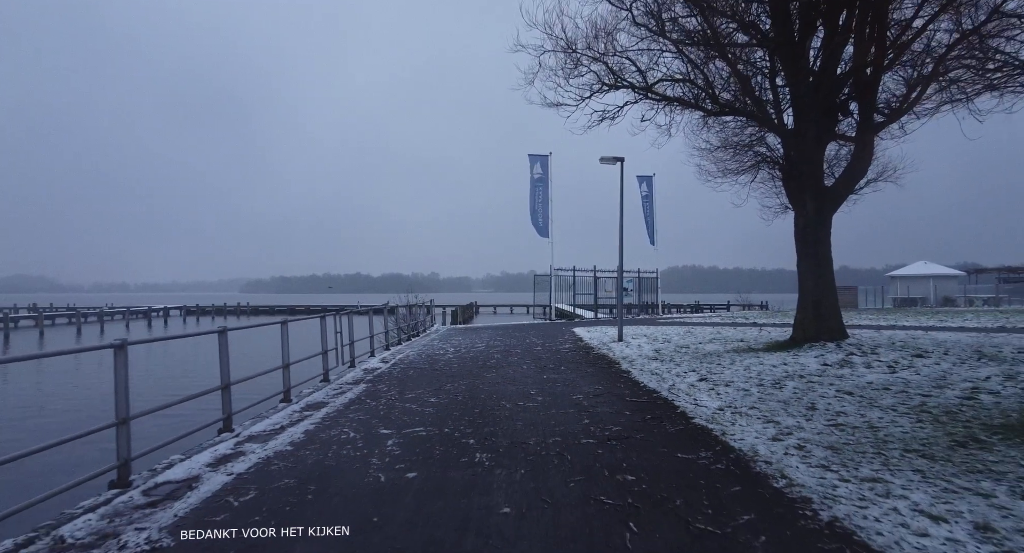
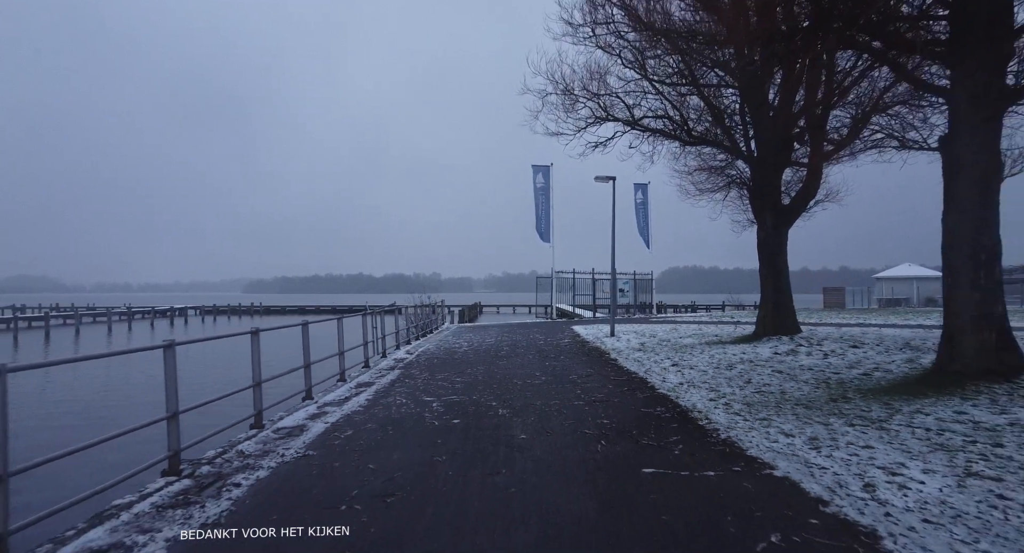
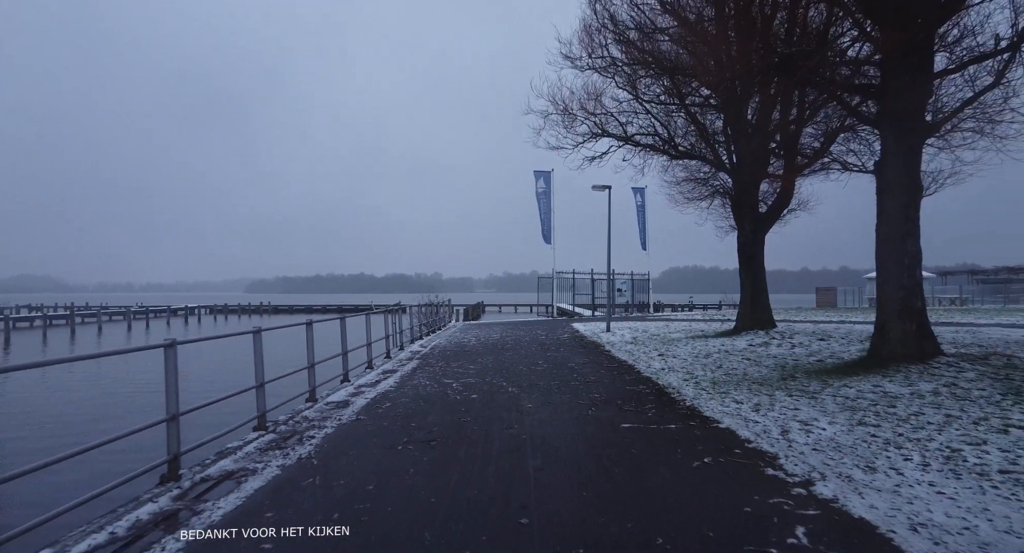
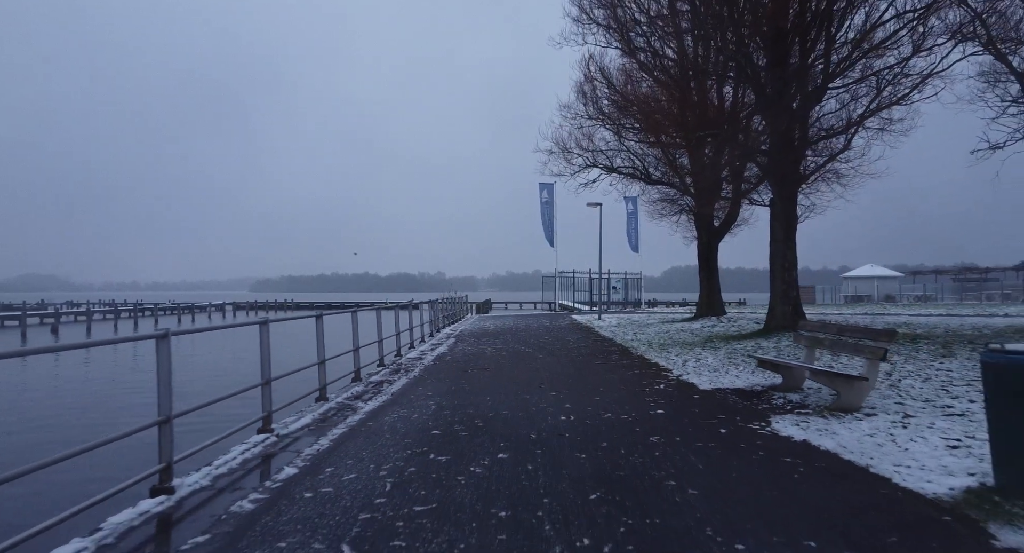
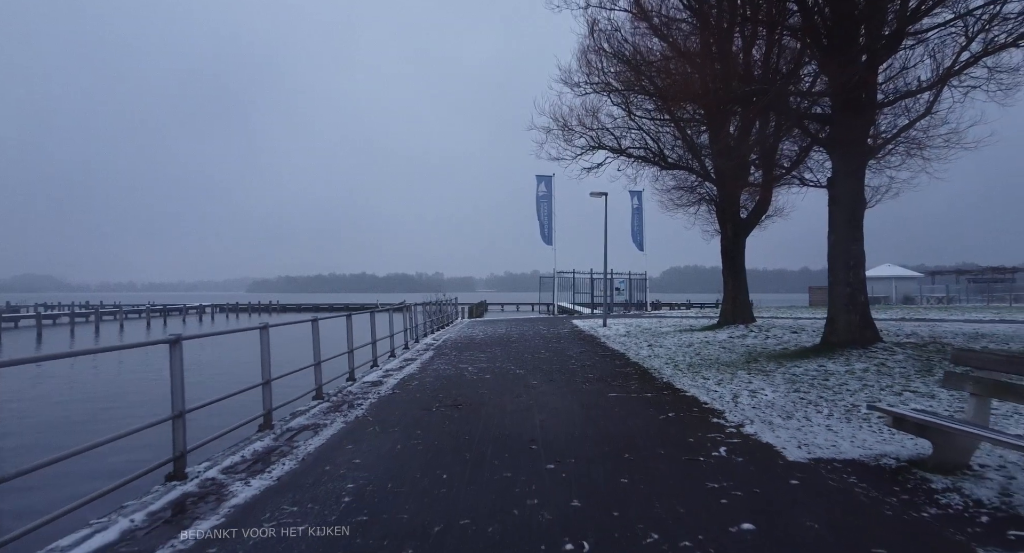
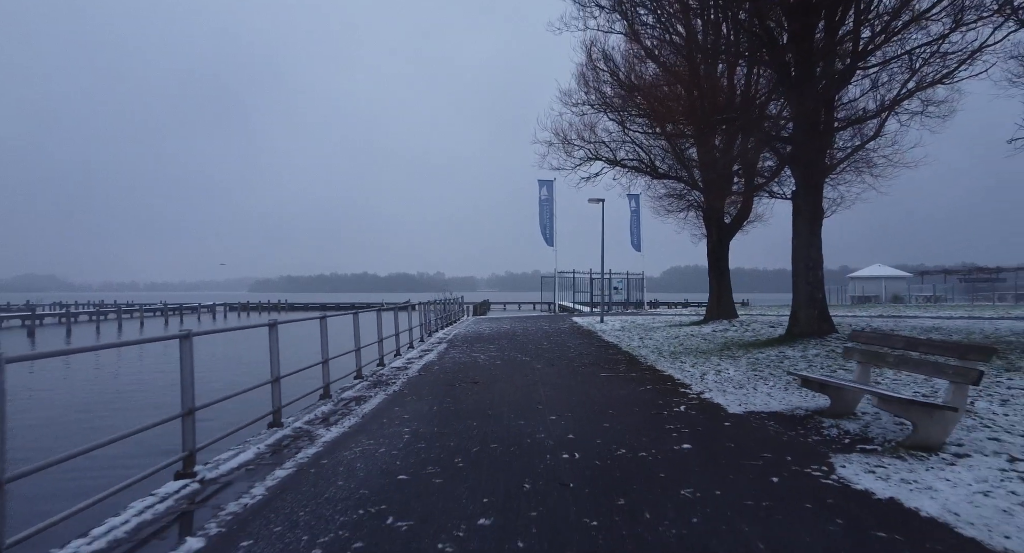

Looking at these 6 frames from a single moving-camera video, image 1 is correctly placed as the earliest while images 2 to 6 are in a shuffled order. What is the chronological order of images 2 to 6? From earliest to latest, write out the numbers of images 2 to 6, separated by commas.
2, 3, 5, 6, 4
